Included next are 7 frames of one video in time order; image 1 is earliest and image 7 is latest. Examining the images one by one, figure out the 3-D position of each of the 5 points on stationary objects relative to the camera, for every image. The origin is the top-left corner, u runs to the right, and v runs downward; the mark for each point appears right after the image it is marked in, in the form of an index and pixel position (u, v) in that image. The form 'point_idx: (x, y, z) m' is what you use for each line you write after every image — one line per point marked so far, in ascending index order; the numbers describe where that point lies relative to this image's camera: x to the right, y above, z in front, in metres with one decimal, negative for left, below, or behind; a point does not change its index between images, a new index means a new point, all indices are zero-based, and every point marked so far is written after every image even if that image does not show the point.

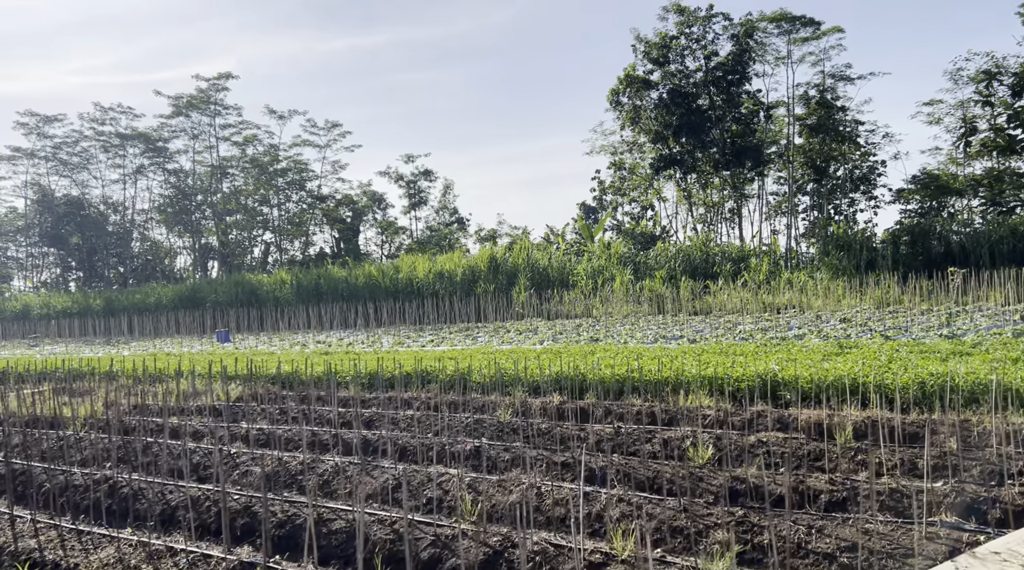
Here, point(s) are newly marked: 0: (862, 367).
0: (+2.8, -0.6, +7.7) m
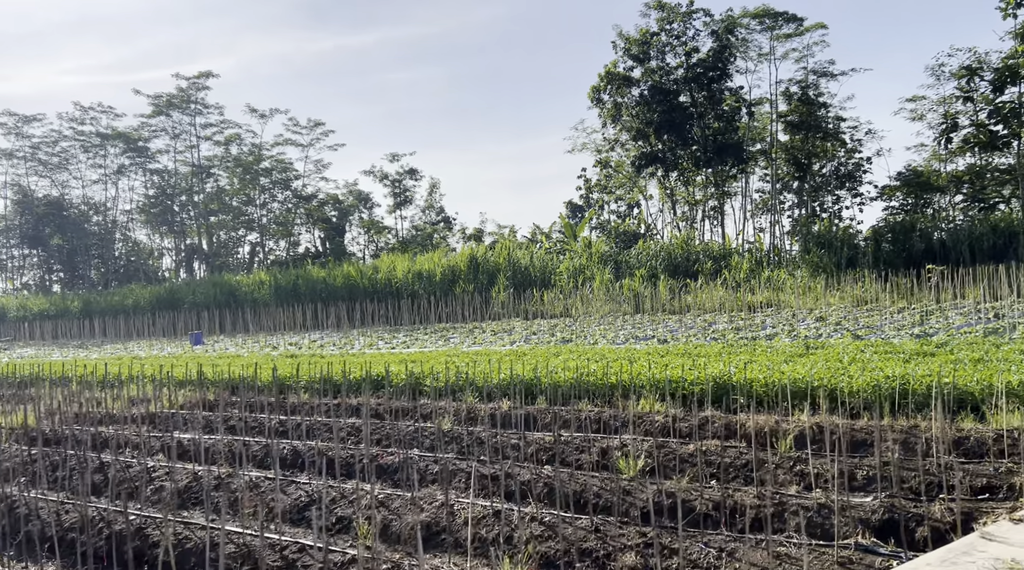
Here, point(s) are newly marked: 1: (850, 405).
0: (+2.5, -0.6, +7.5) m
1: (+2.2, -0.8, +6.3) m
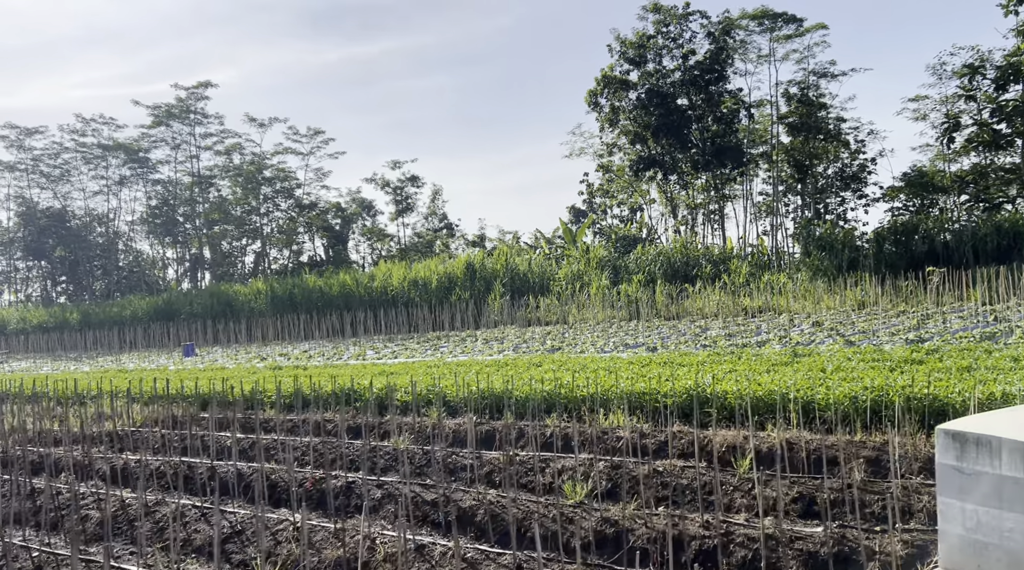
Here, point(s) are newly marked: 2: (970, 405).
0: (+2.2, -0.7, +7.2) m
1: (+1.9, -0.8, +6.0) m
2: (+2.6, -0.7, +5.6) m
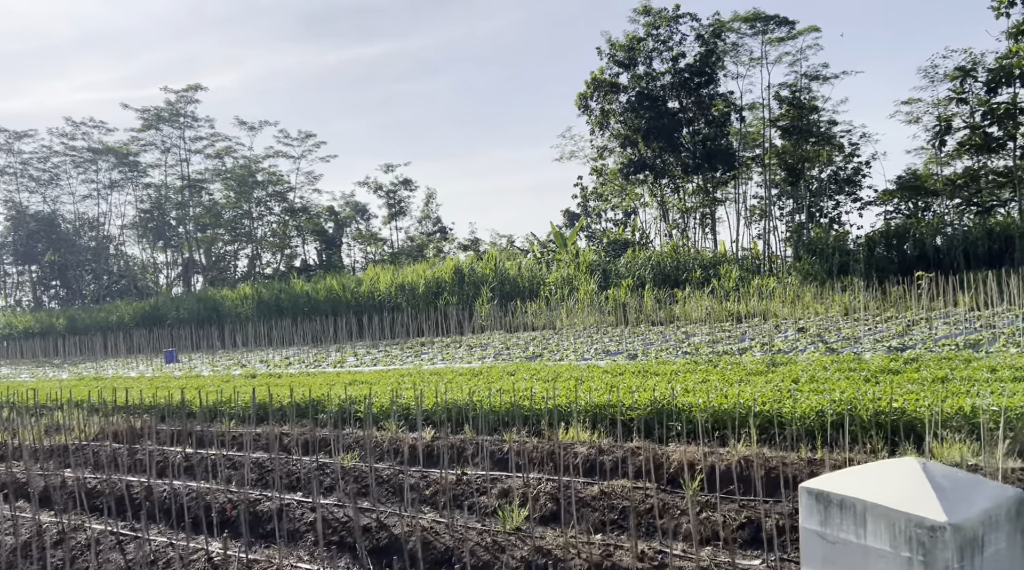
0: (+1.9, -0.8, +7.0) m
1: (+1.7, -0.9, +5.8) m
2: (+2.4, -0.7, +5.4) m
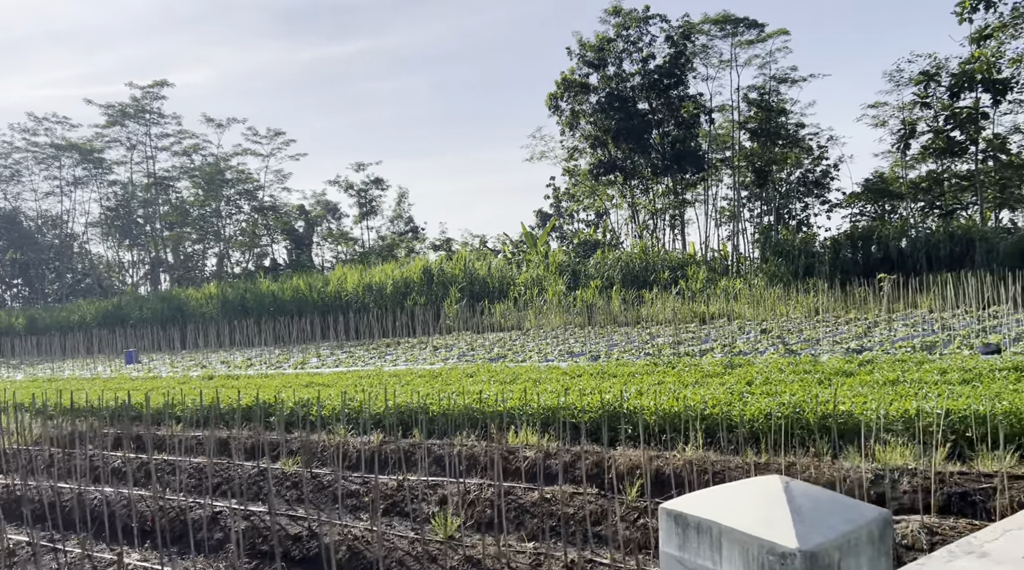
0: (+1.6, -0.8, +7.0) m
1: (+1.3, -0.9, +5.8) m
2: (+2.1, -0.8, +5.4) m
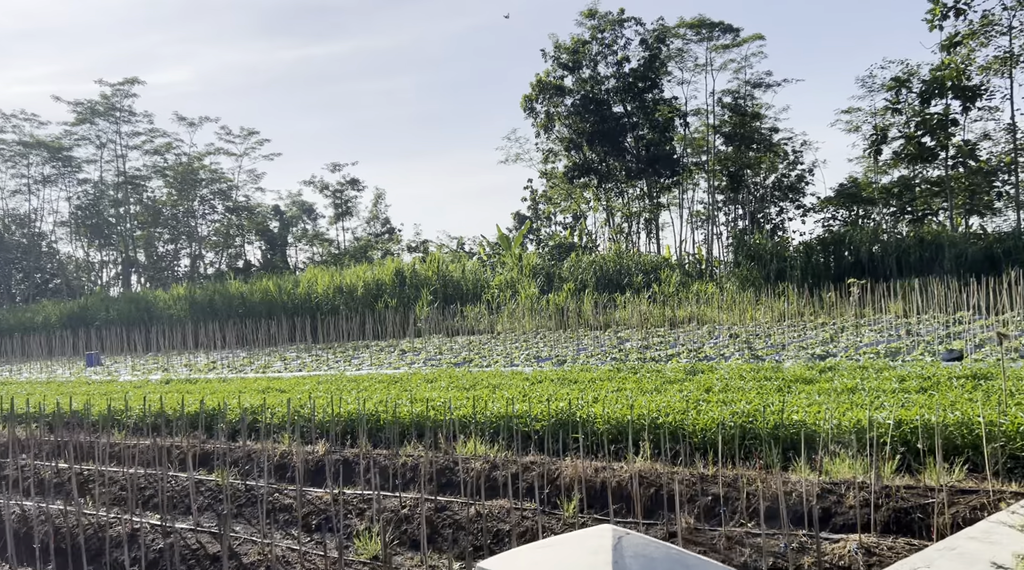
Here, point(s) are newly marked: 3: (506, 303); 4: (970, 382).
0: (+1.3, -0.8, +6.9) m
1: (+1.0, -0.9, +5.6) m
2: (+1.8, -0.8, +5.3) m
3: (-0.2, -0.4, +19.7) m
4: (+3.2, -0.7, +6.9) m
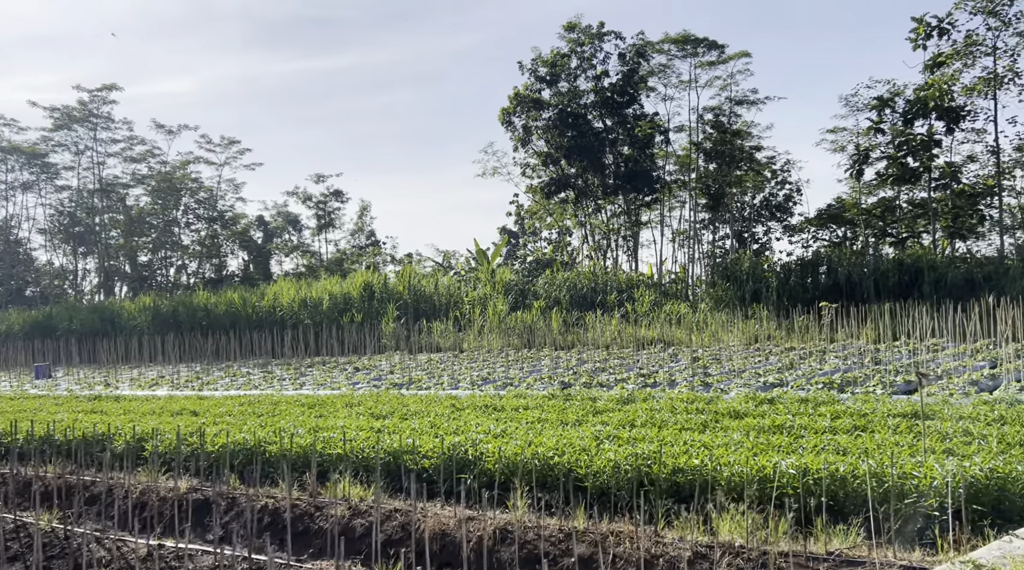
0: (+0.6, -1.0, +6.3) m
1: (+0.4, -1.1, +5.0) m
2: (+1.1, -1.0, +4.7) m
3: (-0.9, -0.7, +19.1) m
4: (+2.5, -0.9, +6.3) m
